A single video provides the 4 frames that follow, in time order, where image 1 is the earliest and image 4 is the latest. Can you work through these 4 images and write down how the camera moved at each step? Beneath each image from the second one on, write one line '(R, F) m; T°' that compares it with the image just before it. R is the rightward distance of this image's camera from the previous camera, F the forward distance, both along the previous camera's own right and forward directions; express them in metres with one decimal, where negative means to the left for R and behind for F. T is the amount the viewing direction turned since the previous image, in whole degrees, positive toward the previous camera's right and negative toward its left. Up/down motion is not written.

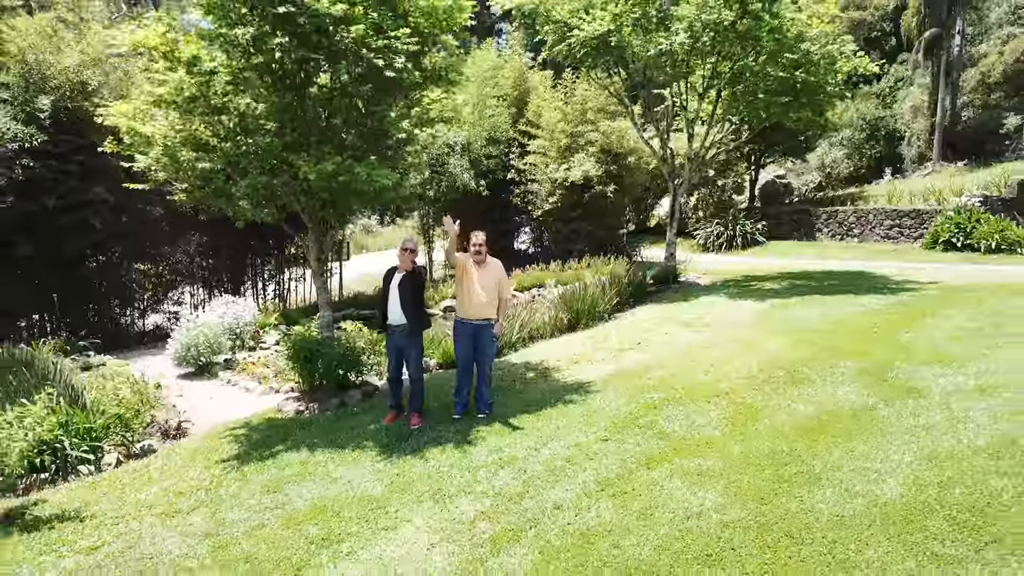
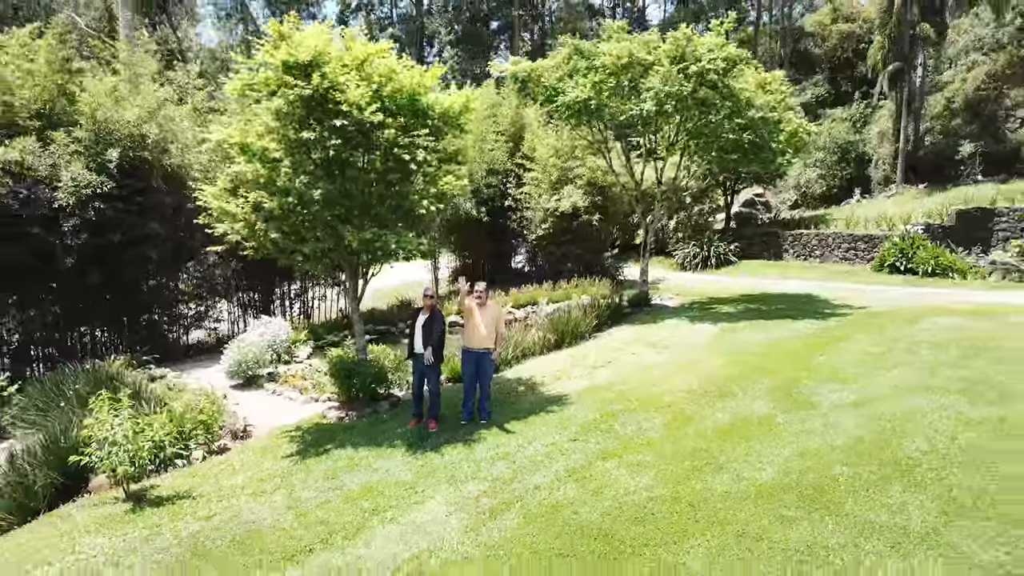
(+0.1, -1.5) m; 0°
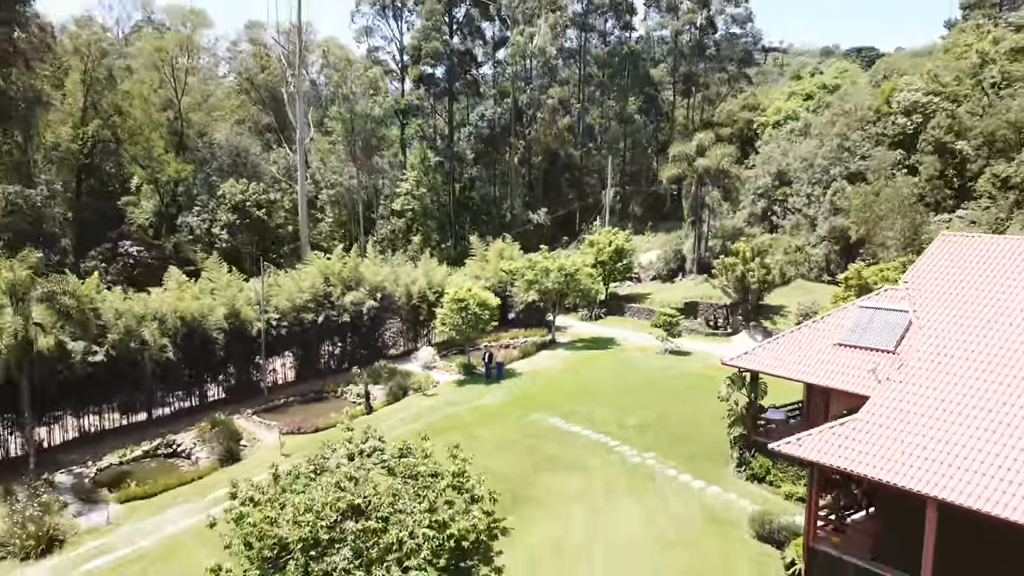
(+0.1, -20.2) m; 0°
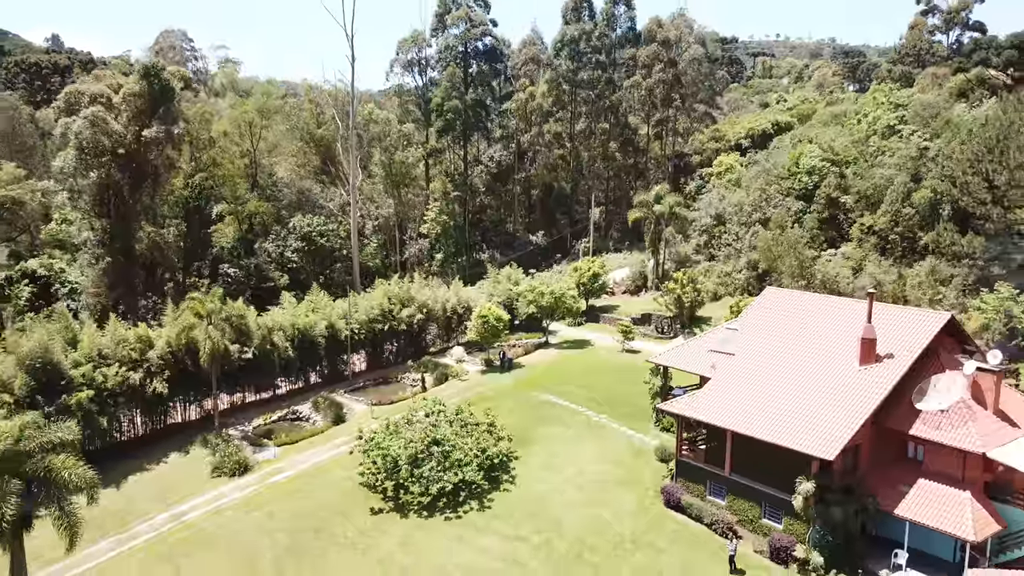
(-0.5, -12.7) m; 0°
